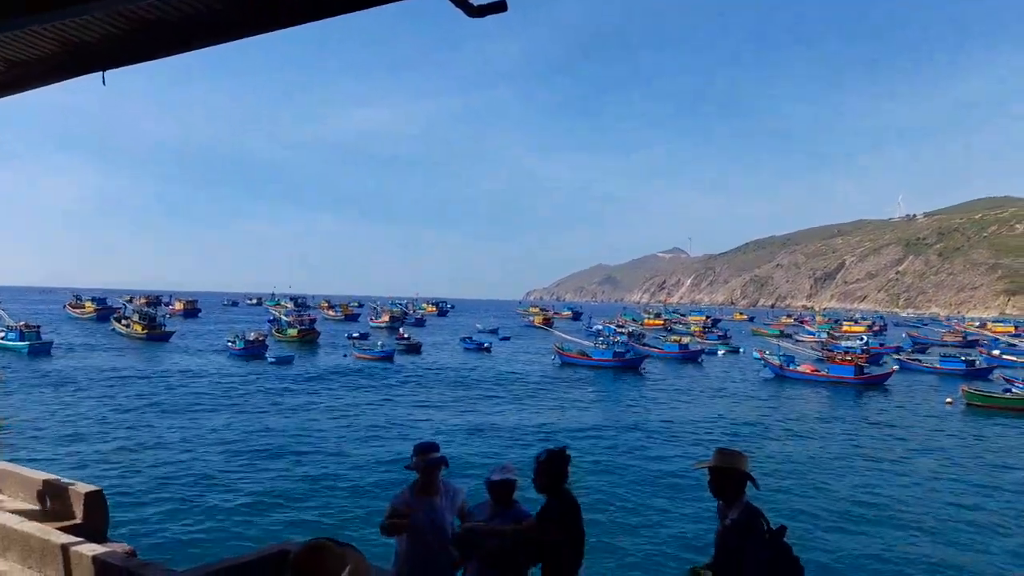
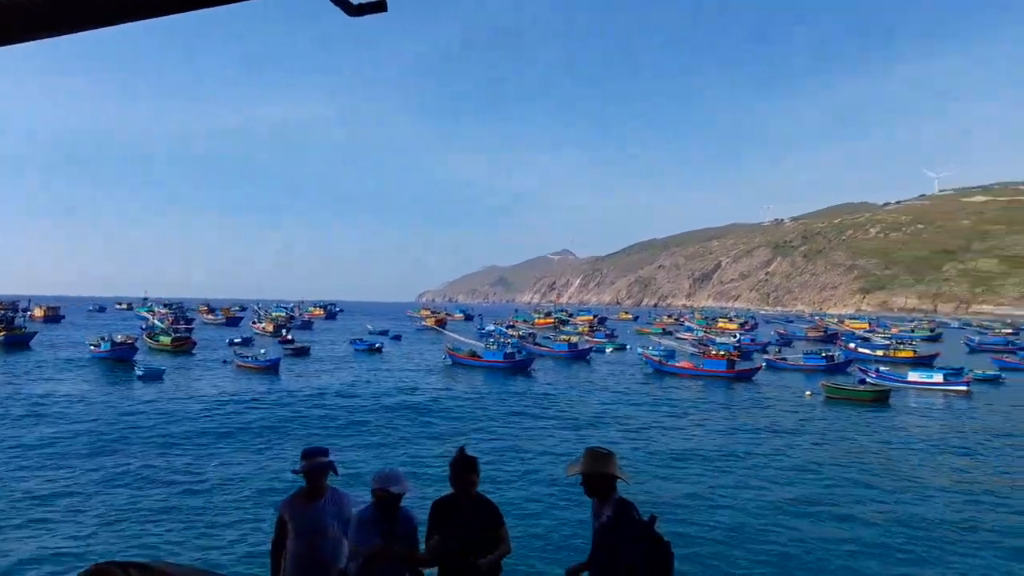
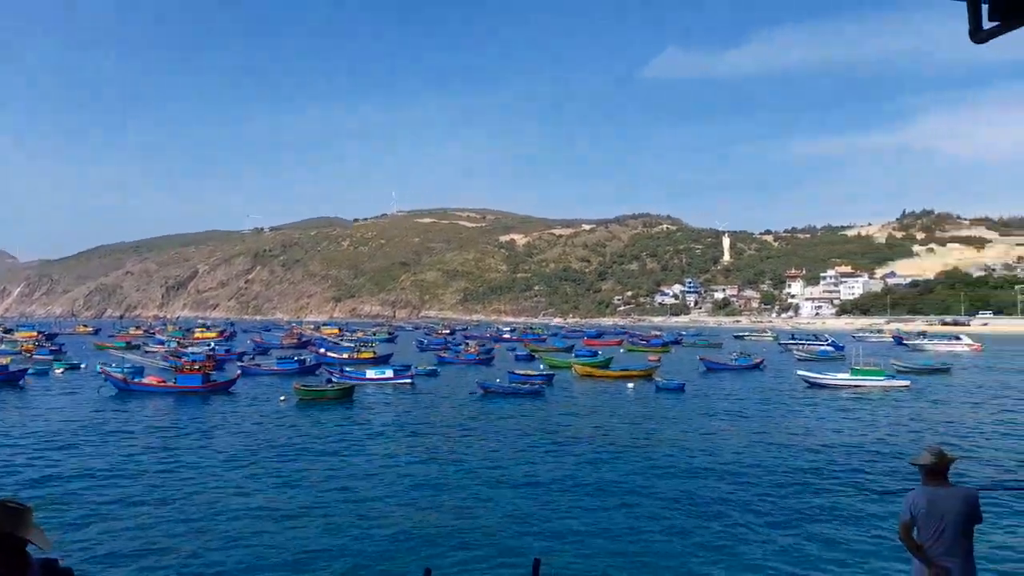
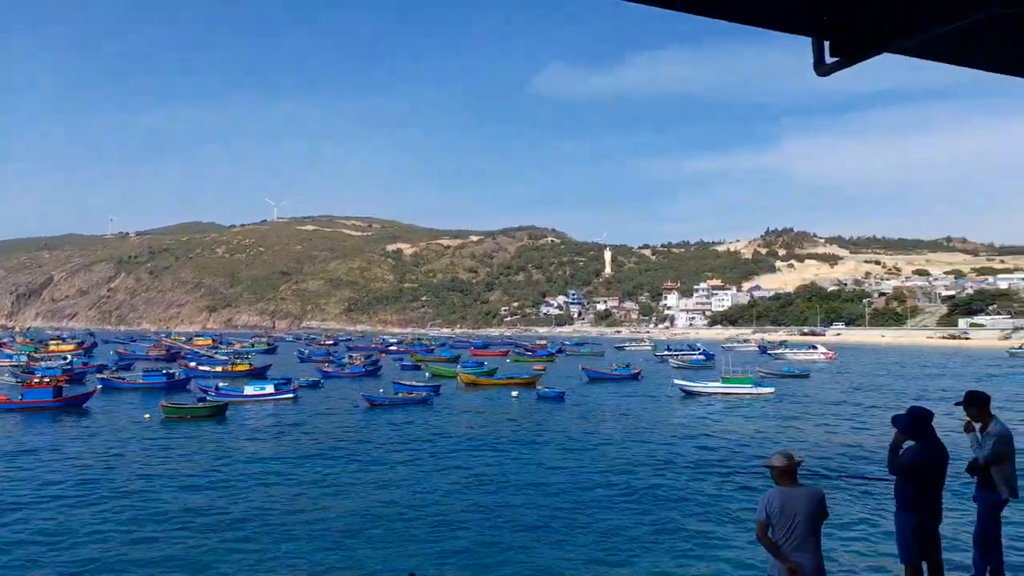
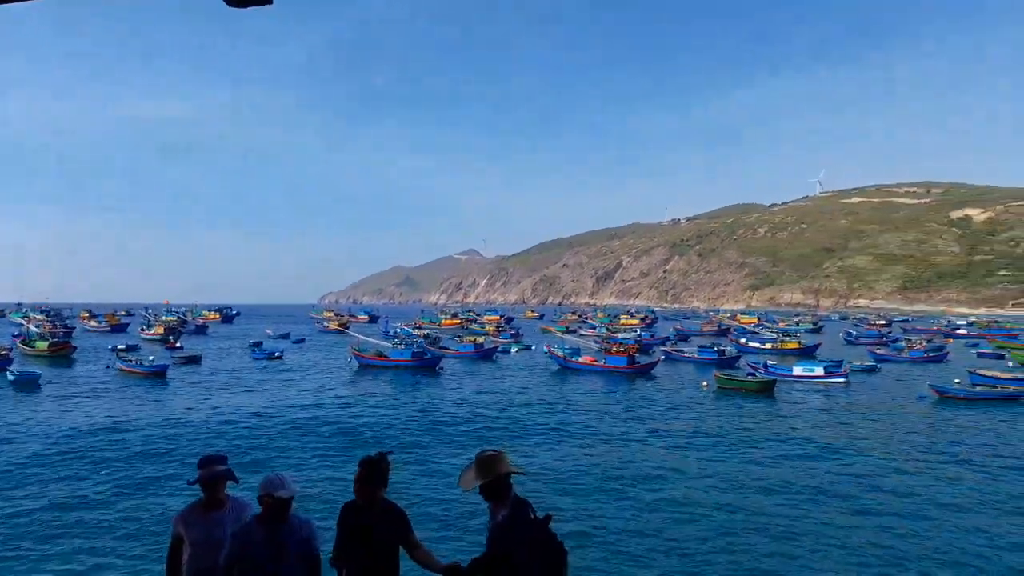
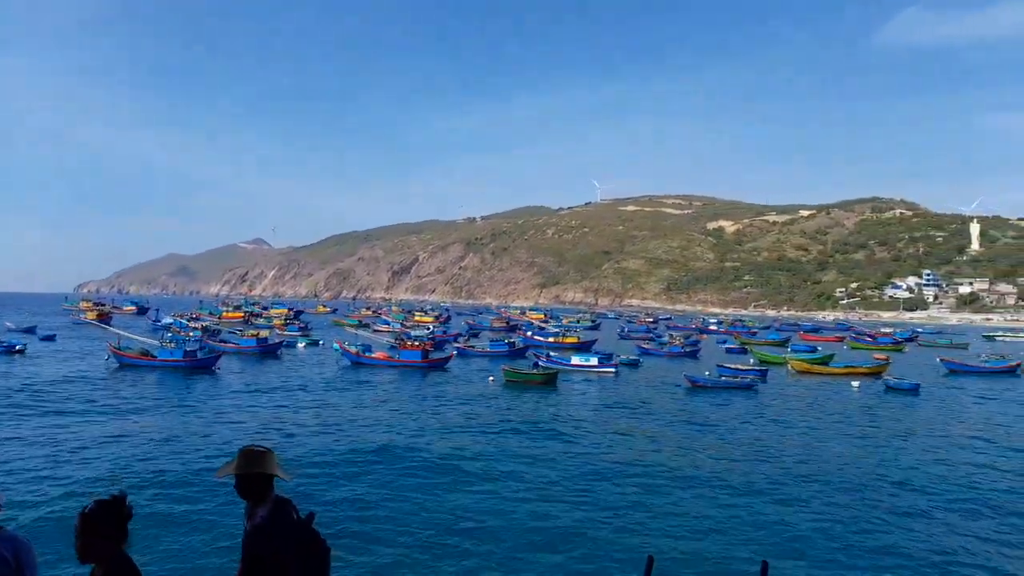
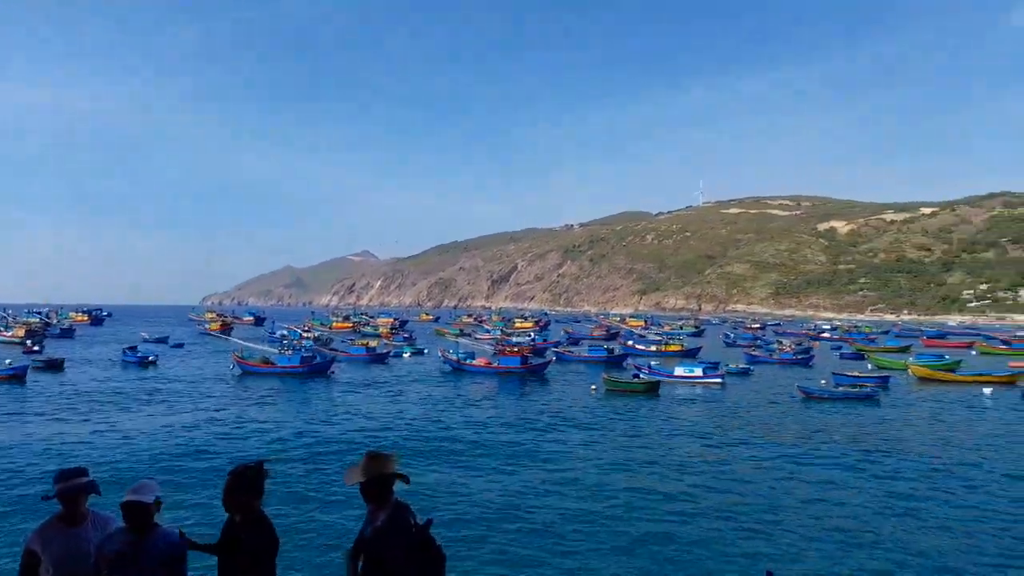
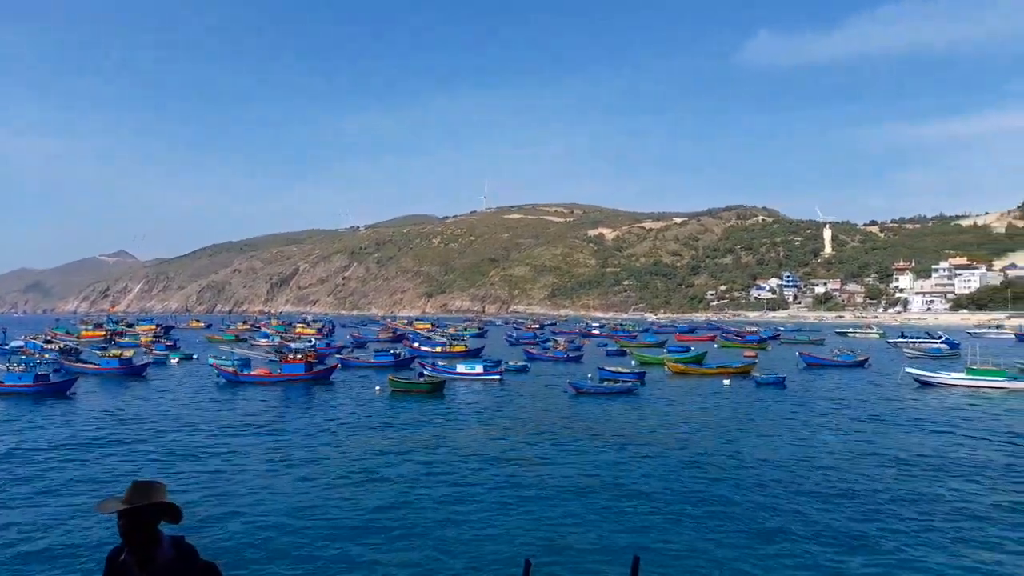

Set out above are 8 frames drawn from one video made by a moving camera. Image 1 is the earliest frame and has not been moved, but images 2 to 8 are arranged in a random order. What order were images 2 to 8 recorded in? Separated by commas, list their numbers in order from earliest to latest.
2, 5, 7, 6, 8, 3, 4
